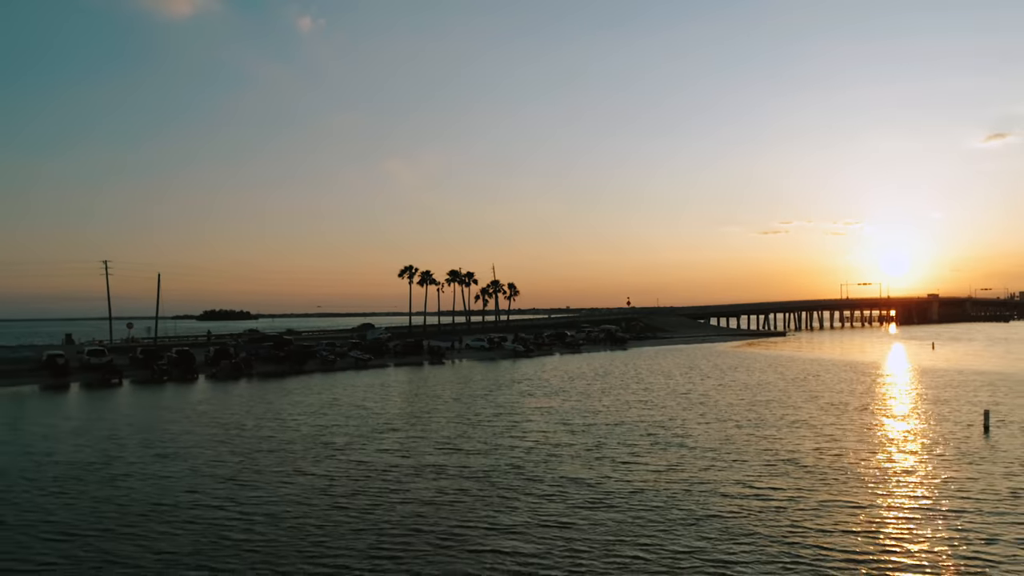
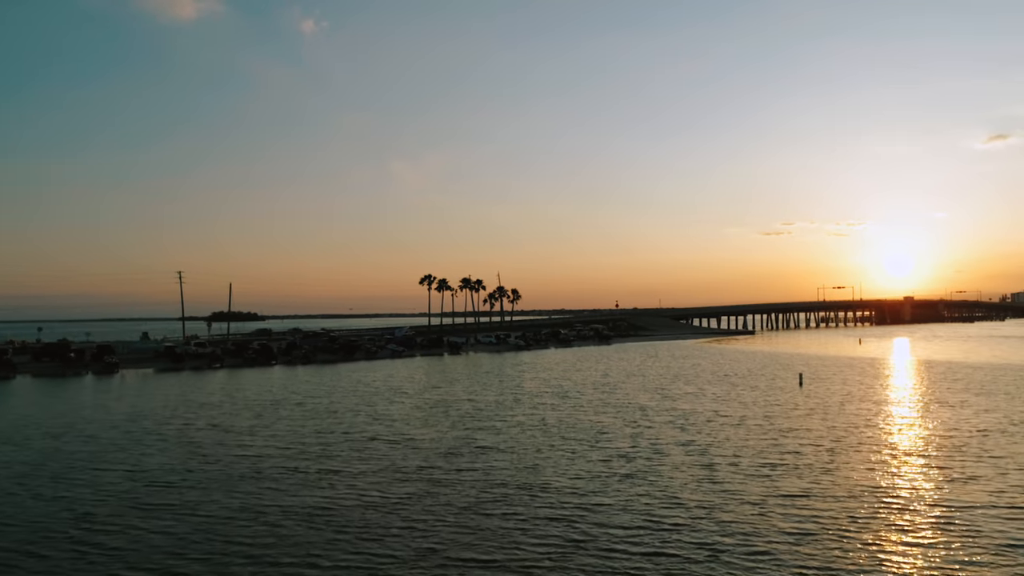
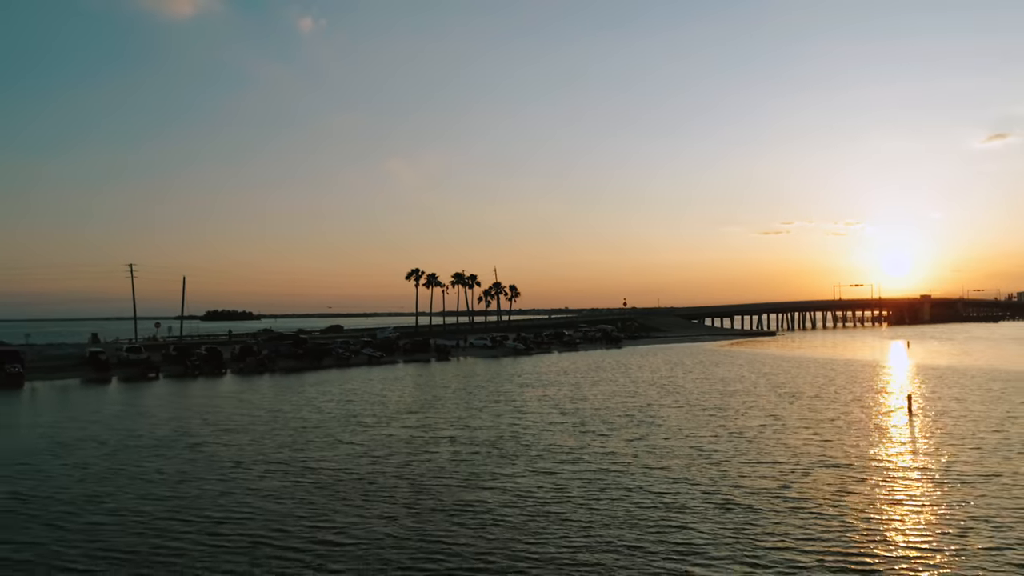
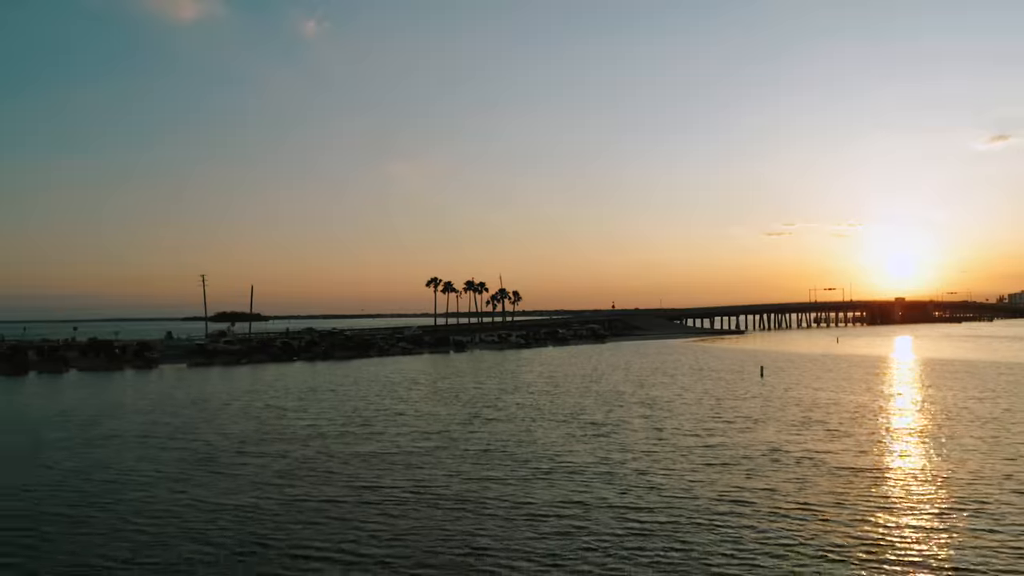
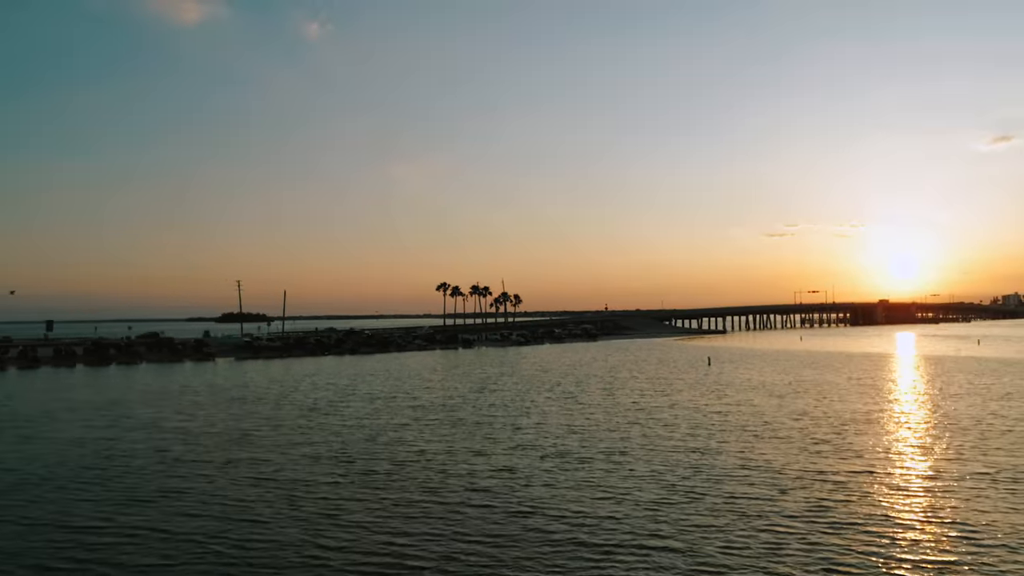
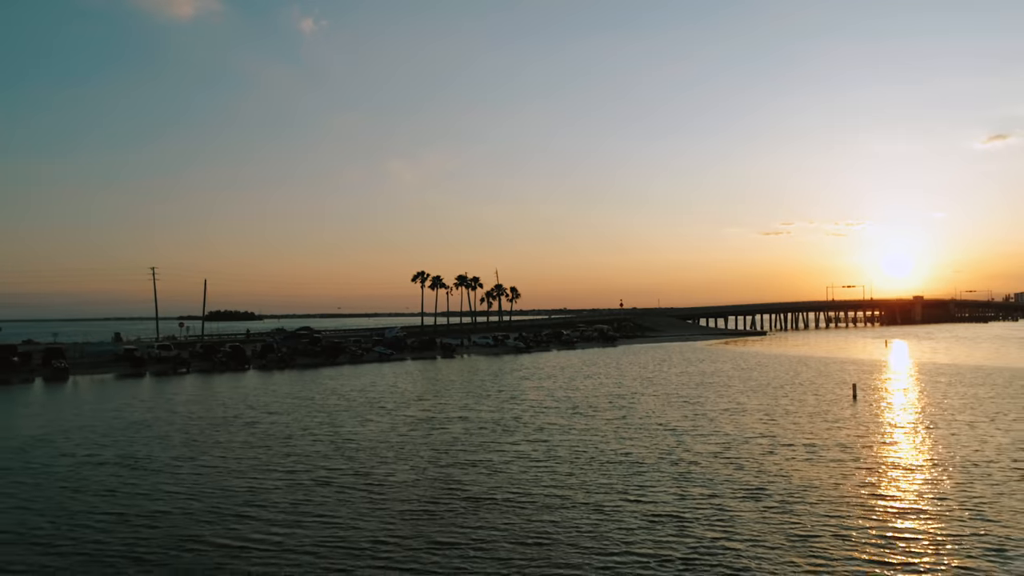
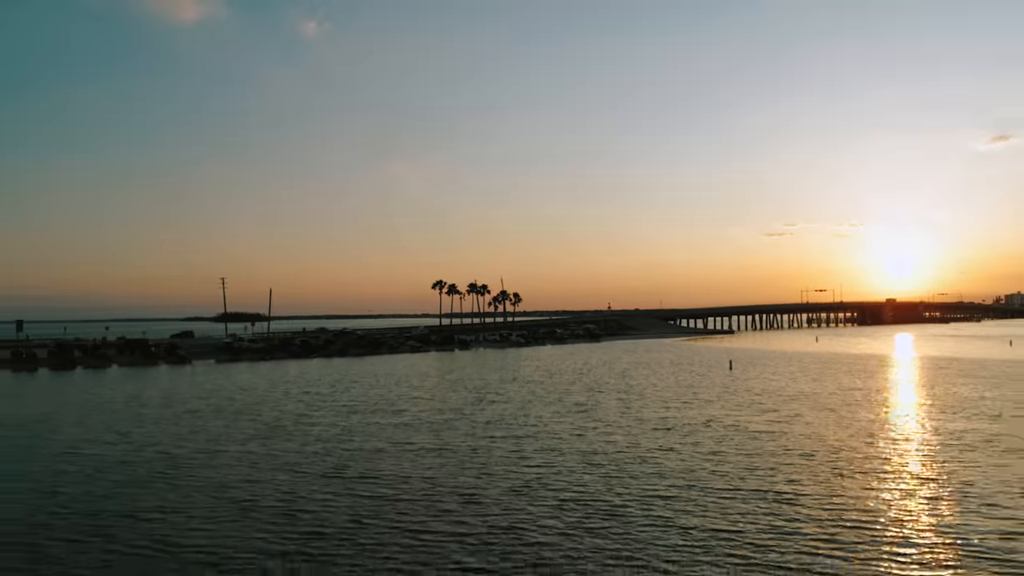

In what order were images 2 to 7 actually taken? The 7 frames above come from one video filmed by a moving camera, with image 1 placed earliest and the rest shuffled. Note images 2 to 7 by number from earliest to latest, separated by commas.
3, 6, 2, 4, 7, 5
